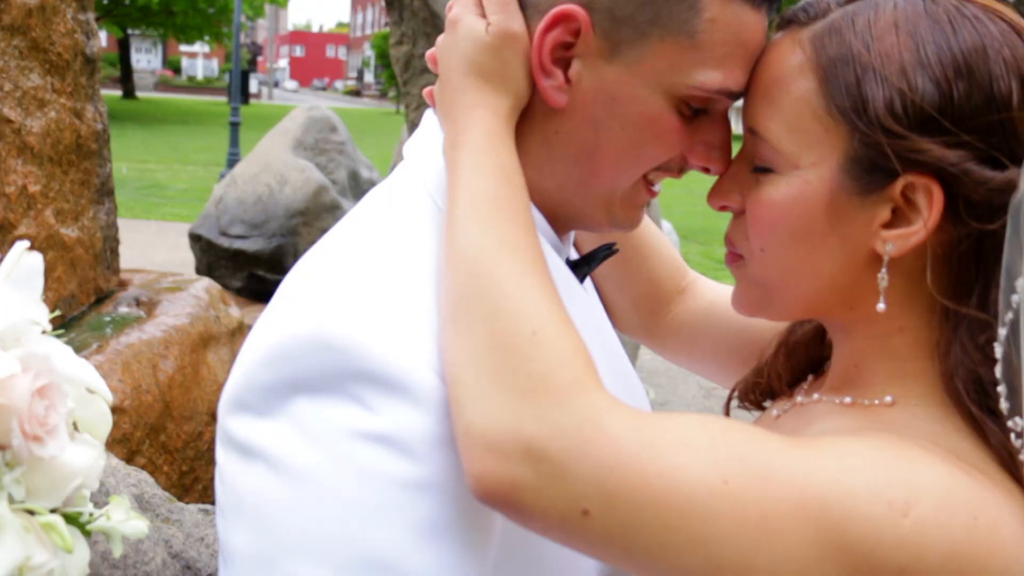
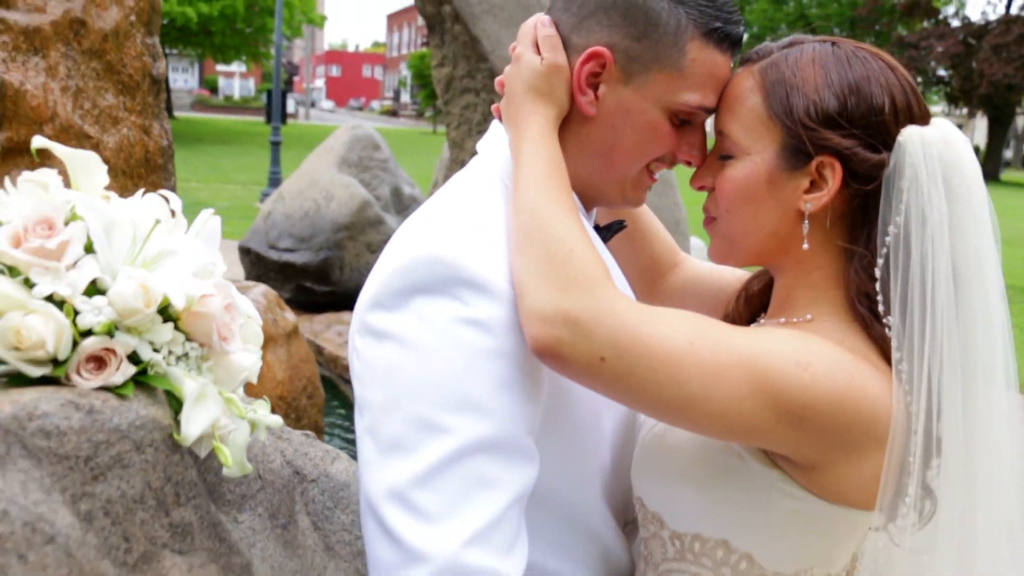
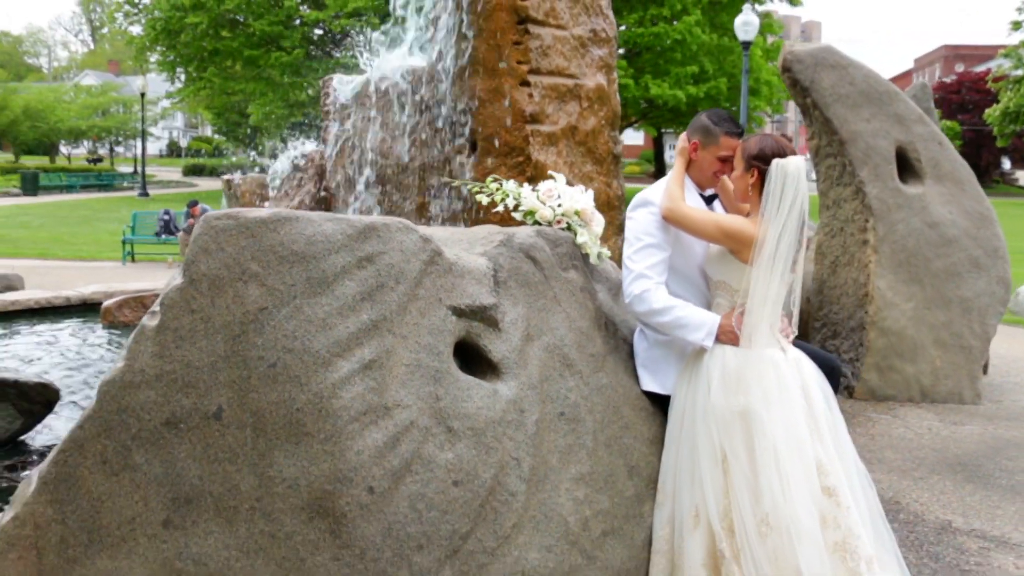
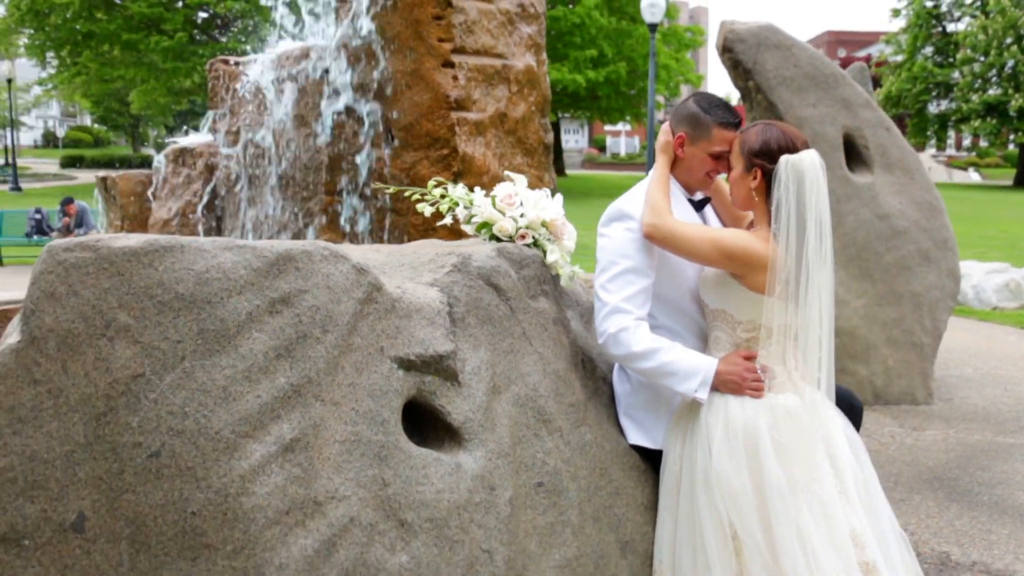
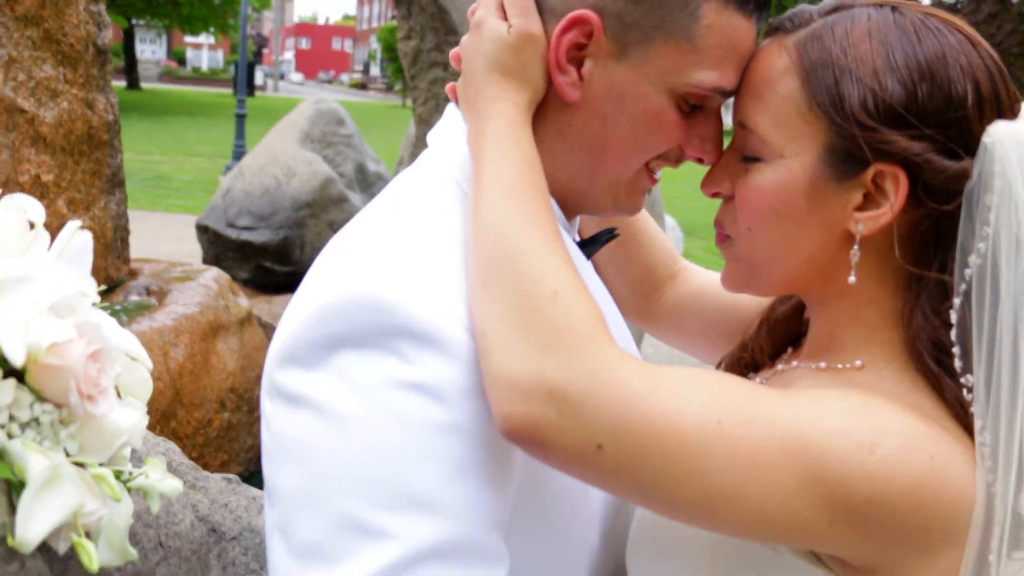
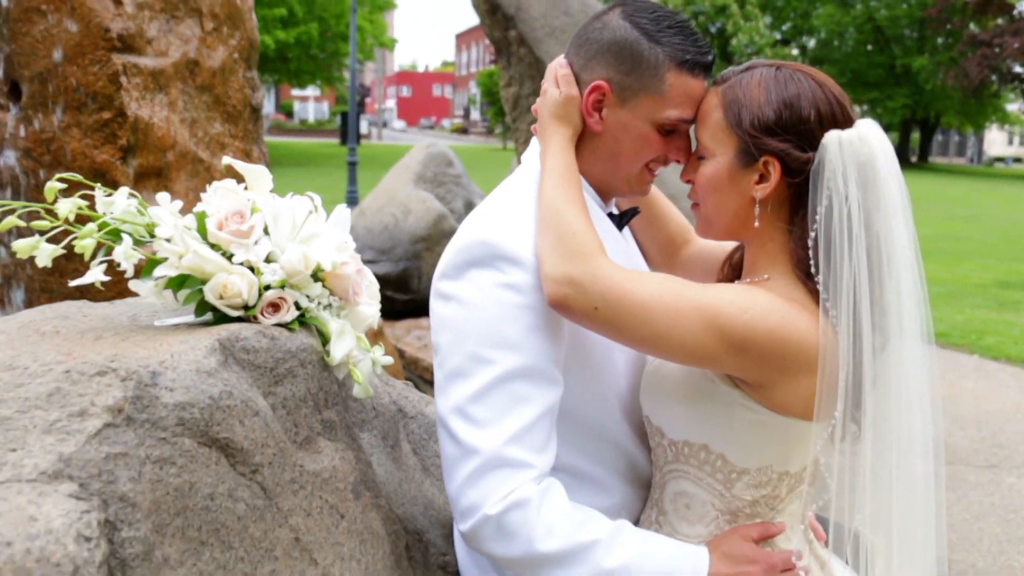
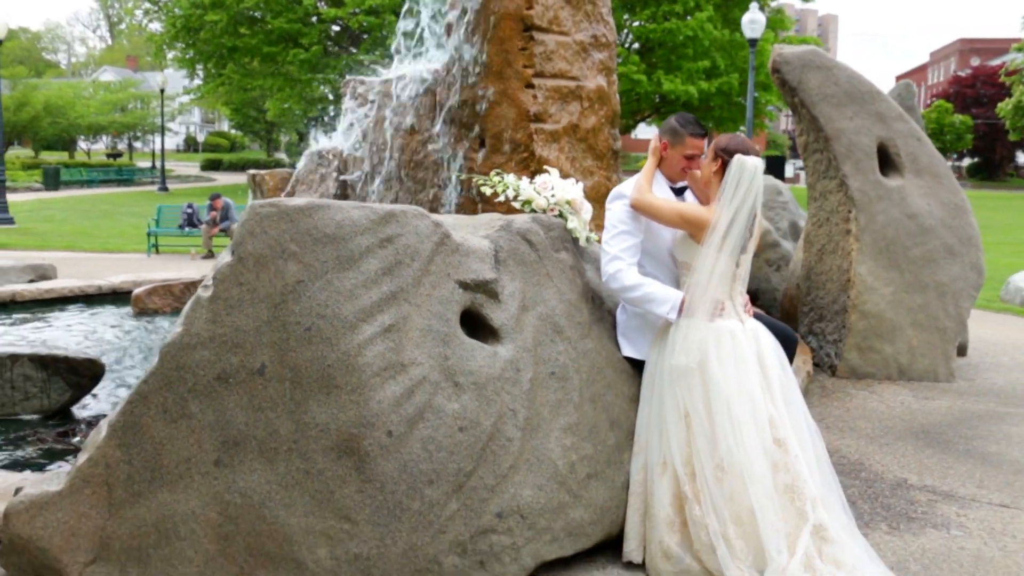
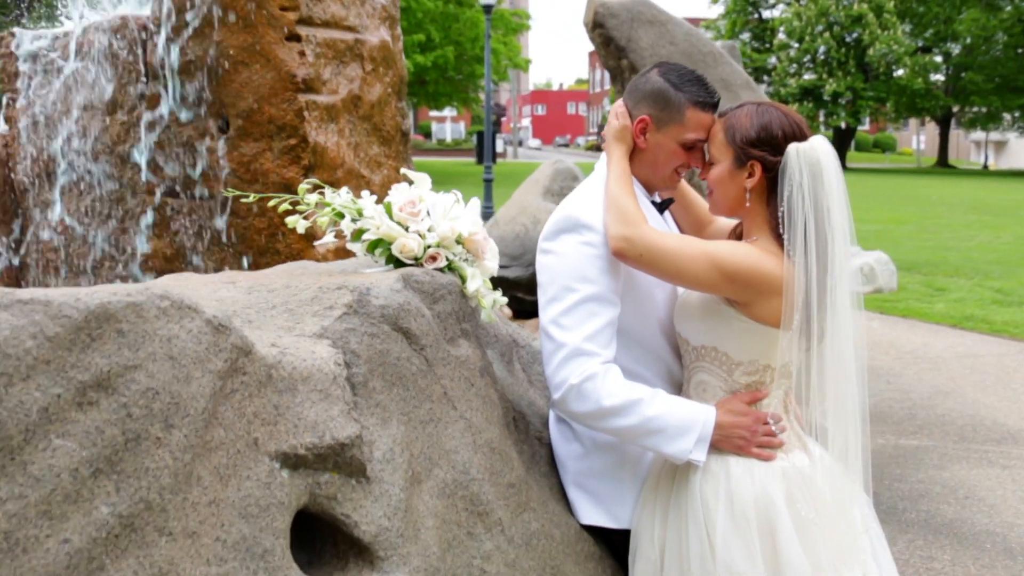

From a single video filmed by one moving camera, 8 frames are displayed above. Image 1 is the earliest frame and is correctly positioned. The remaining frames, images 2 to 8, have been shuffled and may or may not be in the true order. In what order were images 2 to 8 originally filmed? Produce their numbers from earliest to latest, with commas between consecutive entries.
5, 2, 6, 8, 4, 3, 7
